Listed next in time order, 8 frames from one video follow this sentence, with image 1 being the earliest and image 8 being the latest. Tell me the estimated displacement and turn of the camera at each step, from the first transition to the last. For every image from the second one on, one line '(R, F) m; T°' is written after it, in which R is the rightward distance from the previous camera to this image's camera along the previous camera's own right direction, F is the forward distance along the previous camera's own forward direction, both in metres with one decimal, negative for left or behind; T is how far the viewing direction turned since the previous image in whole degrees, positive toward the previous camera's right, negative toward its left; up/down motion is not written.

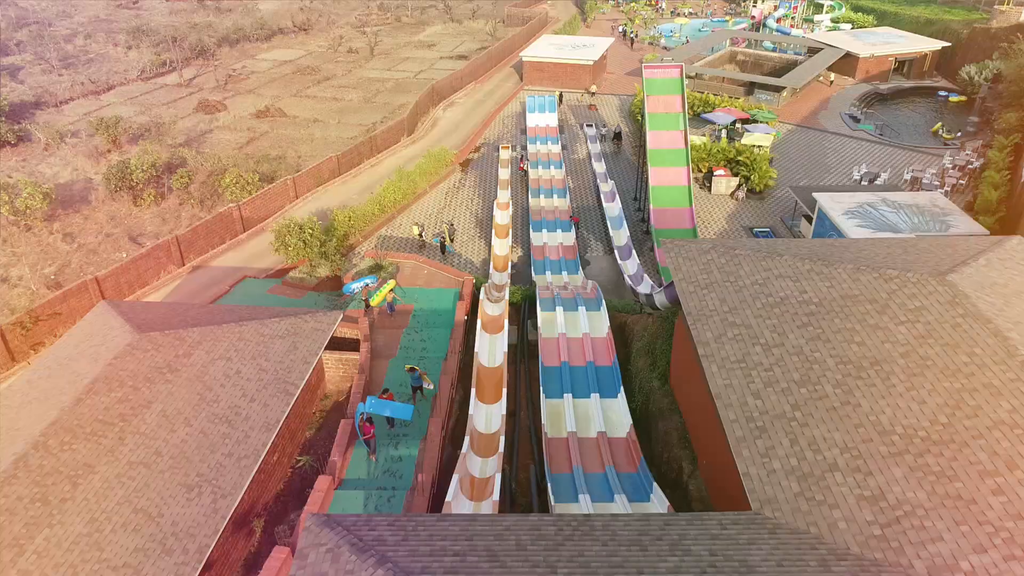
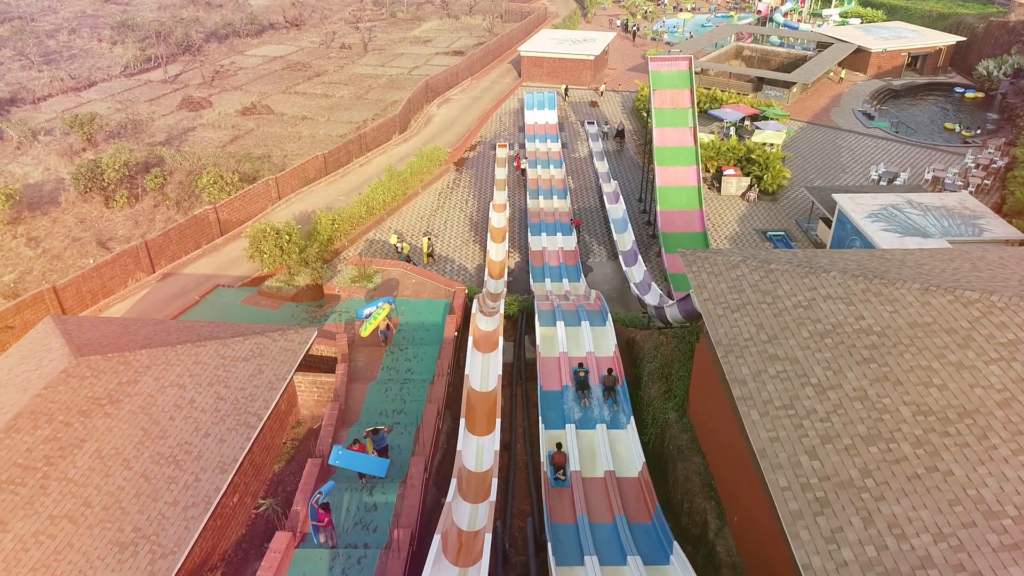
(+0.1, +1.7) m; 0°
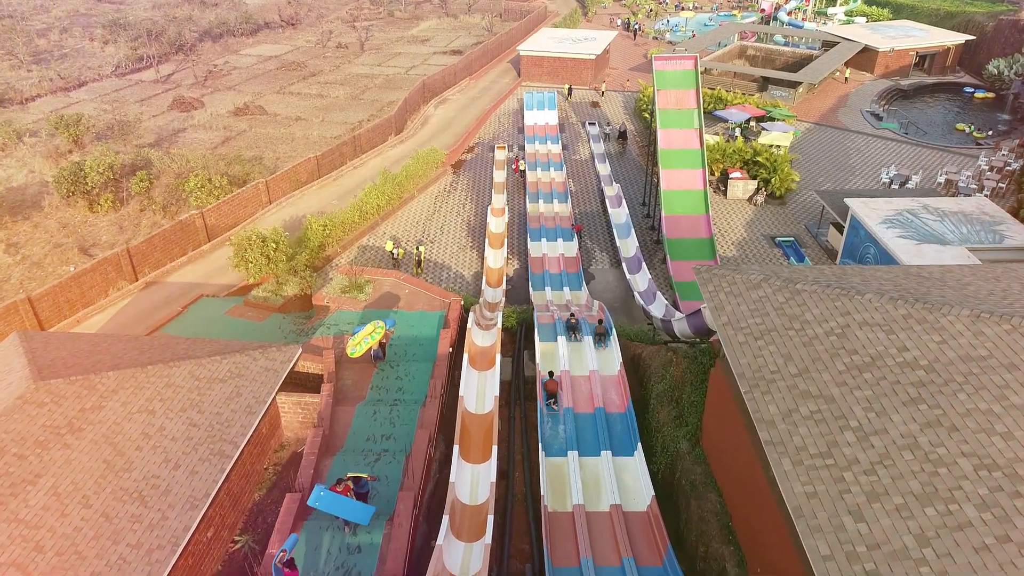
(0.0, +0.9) m; 0°
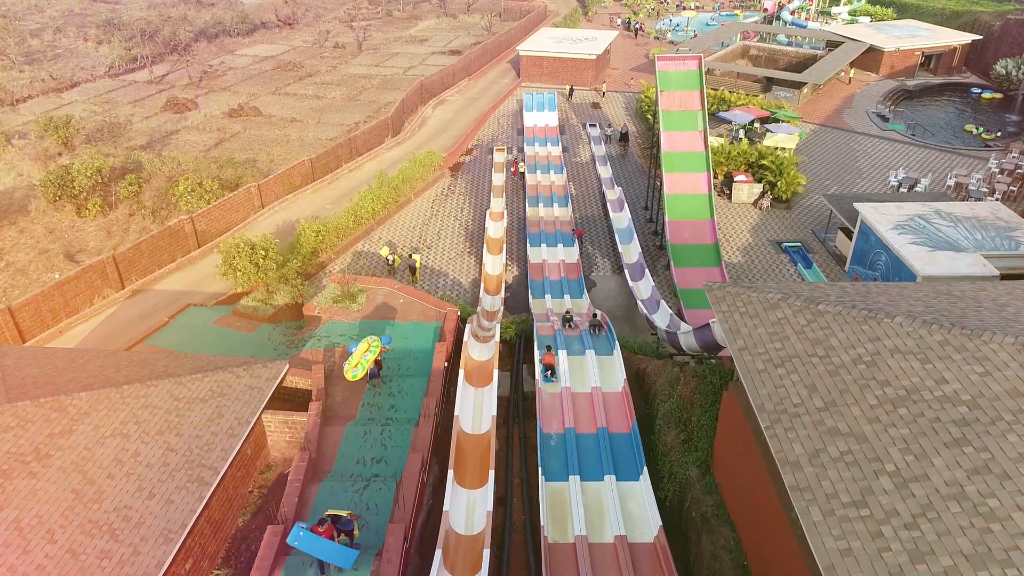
(0.0, +0.6) m; 0°
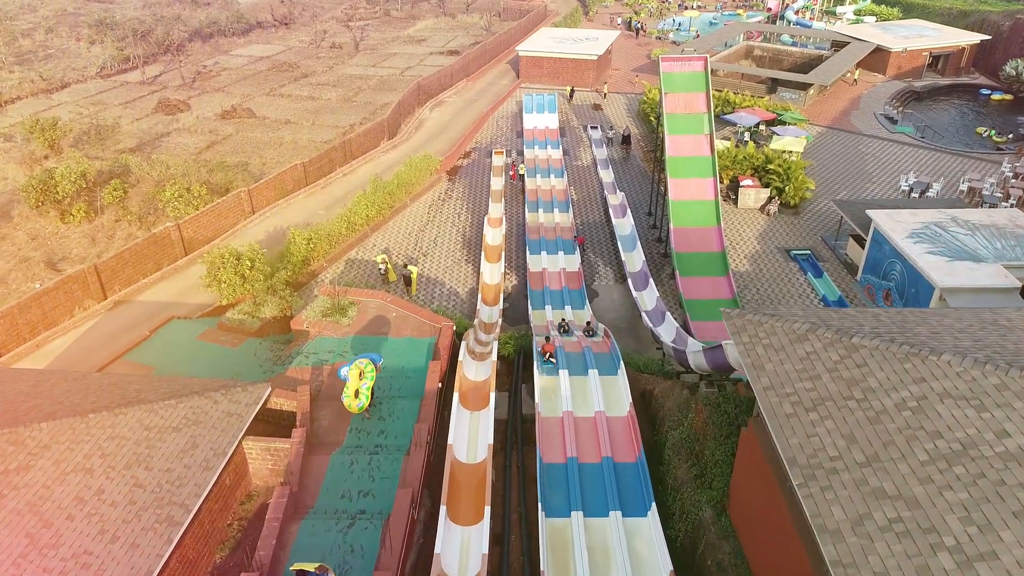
(0.0, +0.8) m; 0°
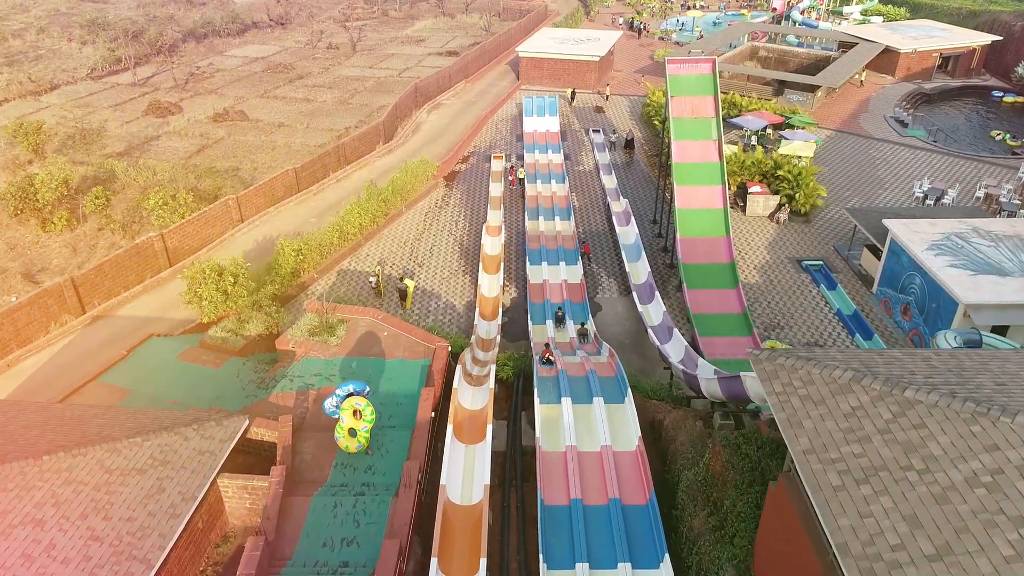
(0.0, +0.9) m; 0°
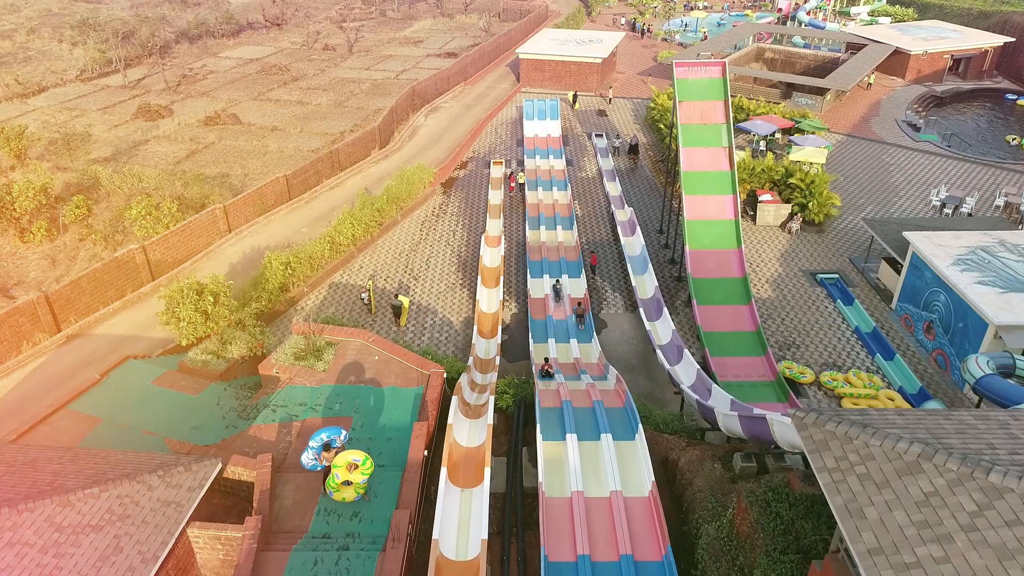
(0.0, +1.0) m; 0°
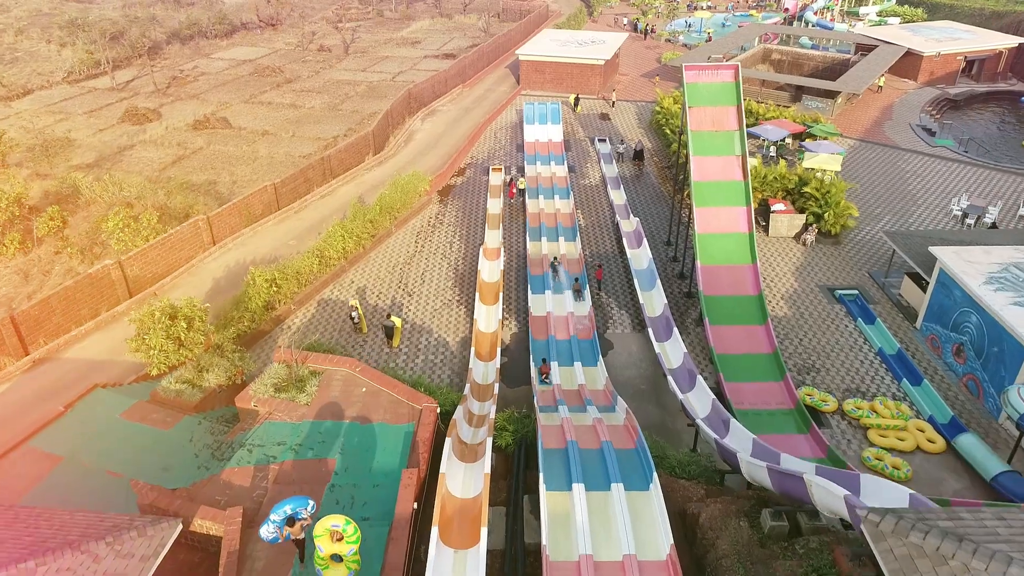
(0.0, +1.1) m; 0°
